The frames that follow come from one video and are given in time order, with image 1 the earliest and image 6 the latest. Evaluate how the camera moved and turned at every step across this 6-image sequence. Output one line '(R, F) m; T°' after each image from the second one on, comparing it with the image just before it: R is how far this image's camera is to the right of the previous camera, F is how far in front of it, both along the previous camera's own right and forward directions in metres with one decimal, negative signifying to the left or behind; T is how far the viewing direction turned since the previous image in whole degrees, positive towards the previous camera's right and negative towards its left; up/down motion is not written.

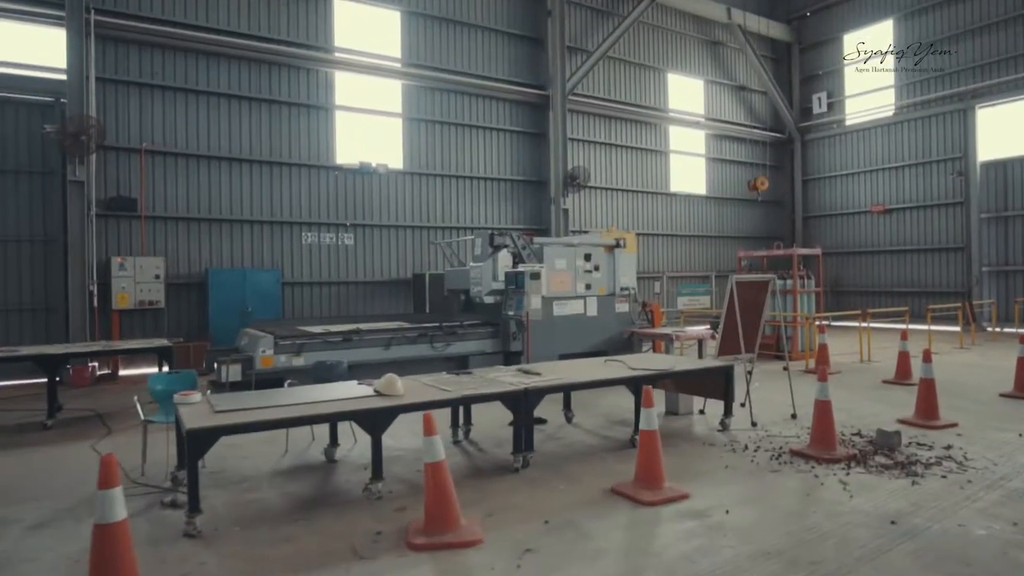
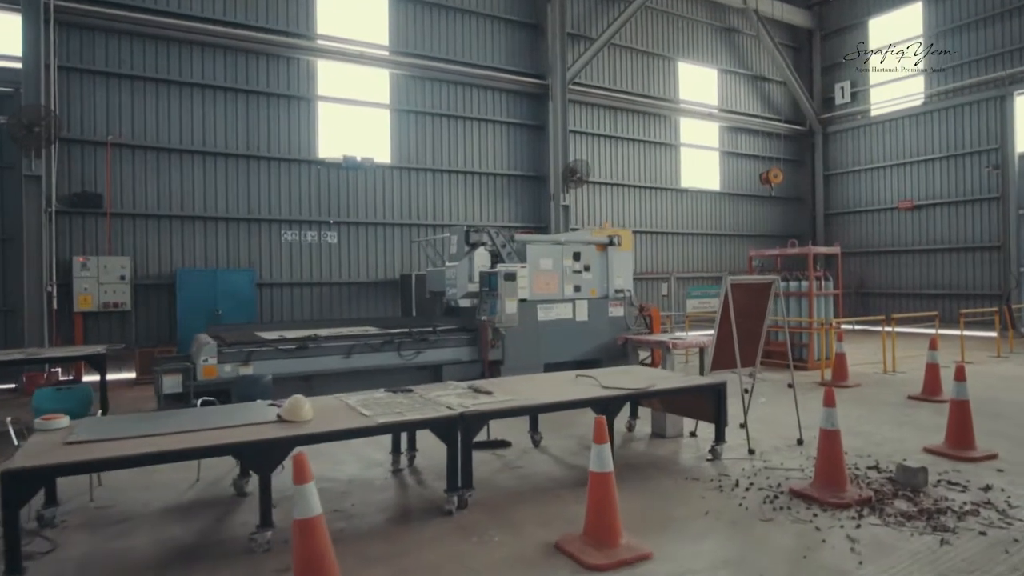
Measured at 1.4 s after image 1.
(+0.4, +0.6) m; -2°
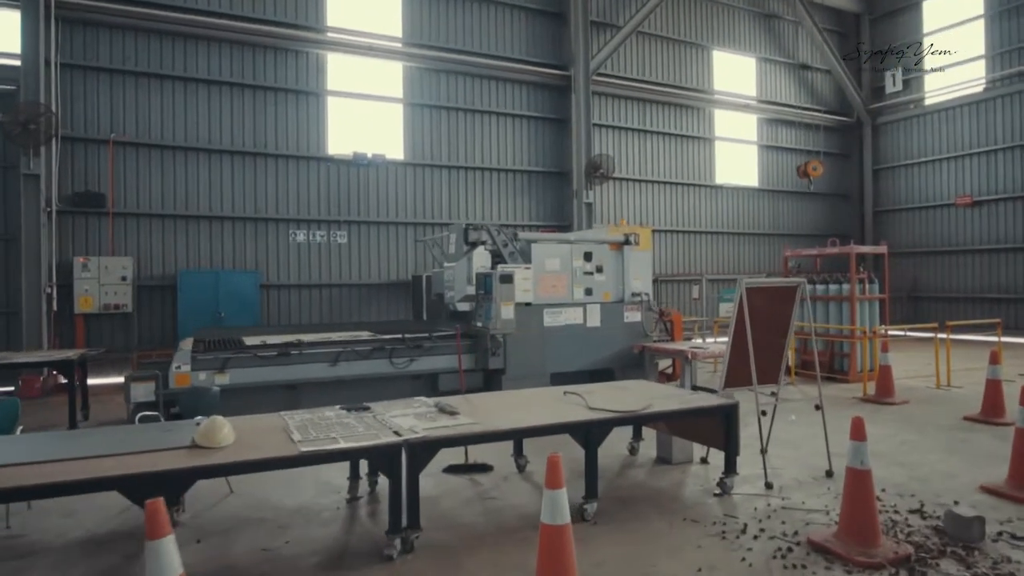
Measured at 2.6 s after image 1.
(+0.3, +0.5) m; -4°
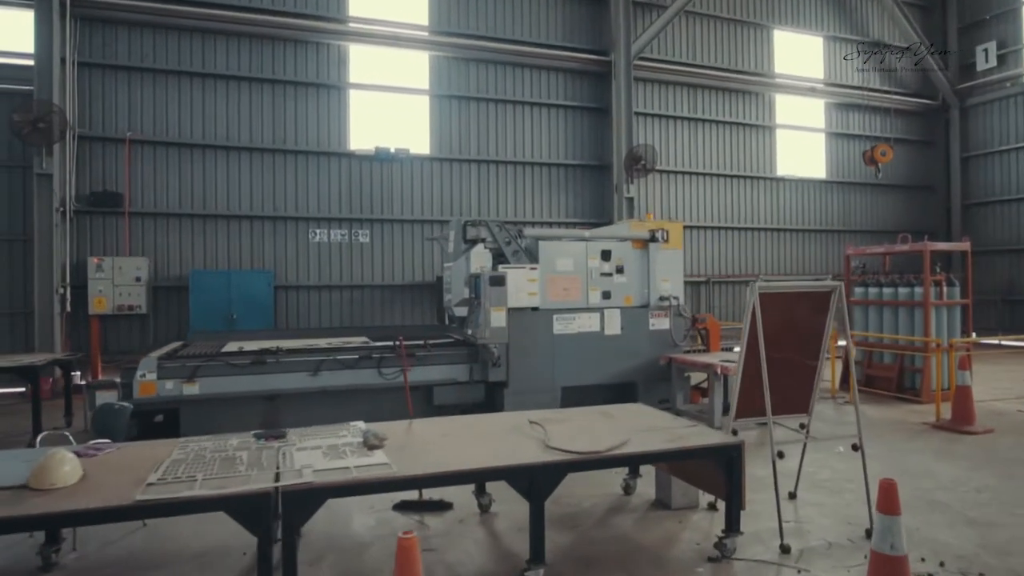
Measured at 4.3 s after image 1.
(+0.5, +0.6) m; -6°
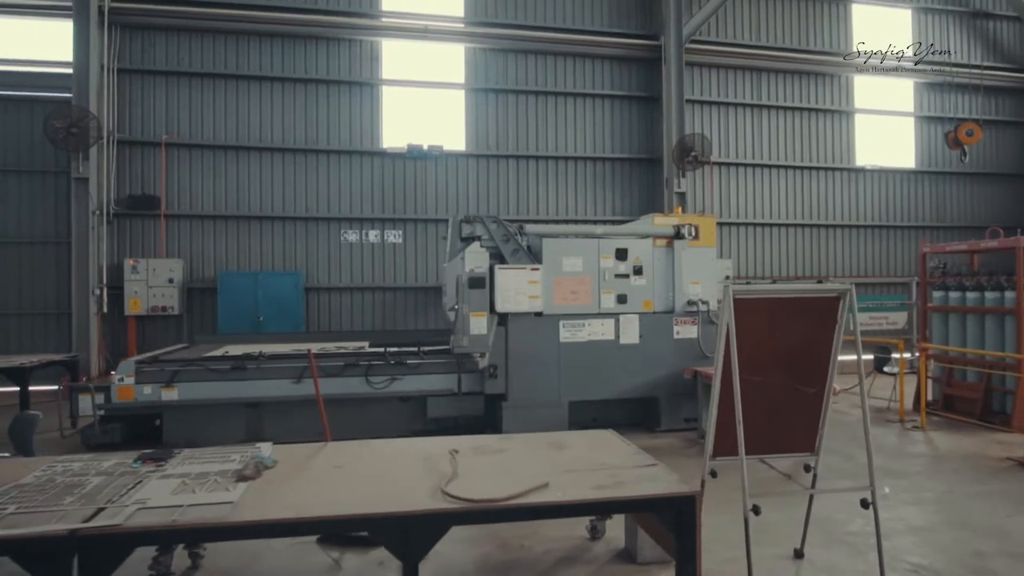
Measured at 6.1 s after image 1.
(+0.6, +0.5) m; -8°
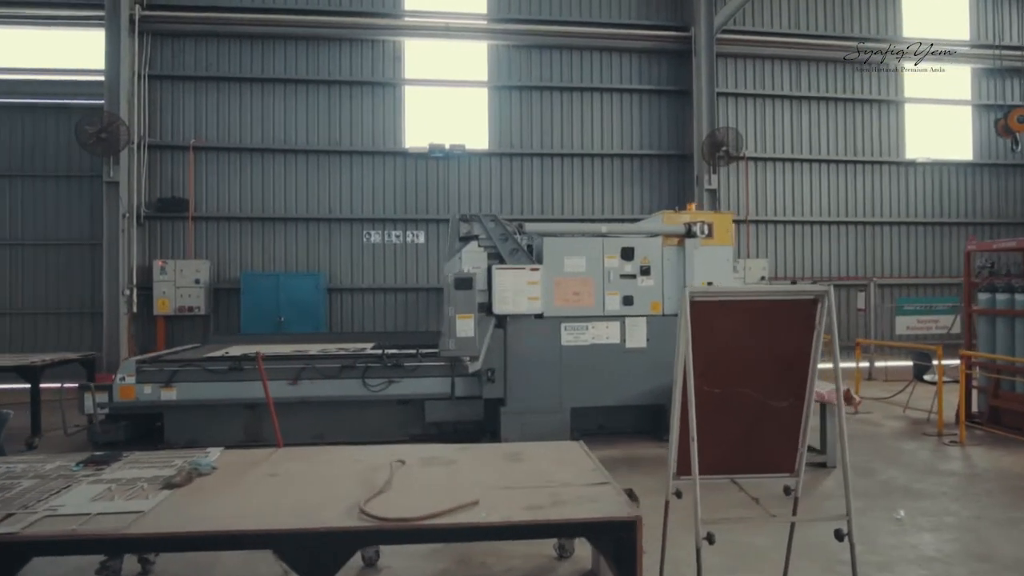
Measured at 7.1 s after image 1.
(+0.3, +0.2) m; -5°
